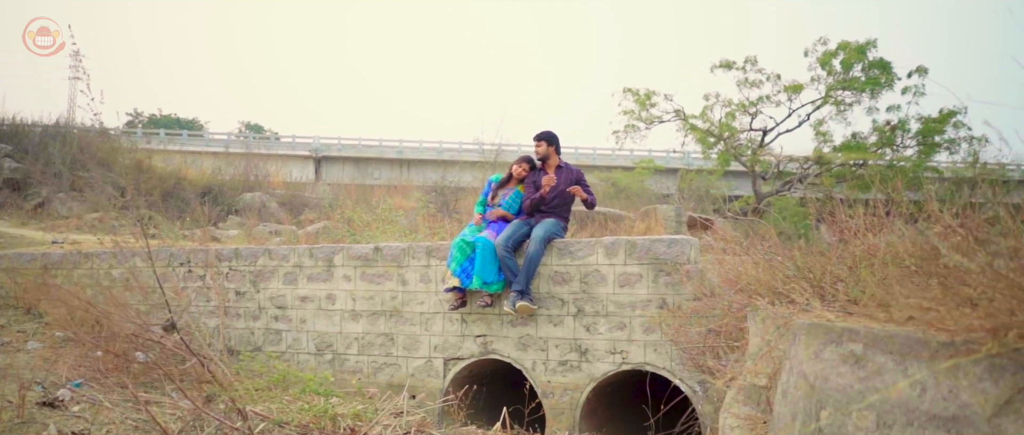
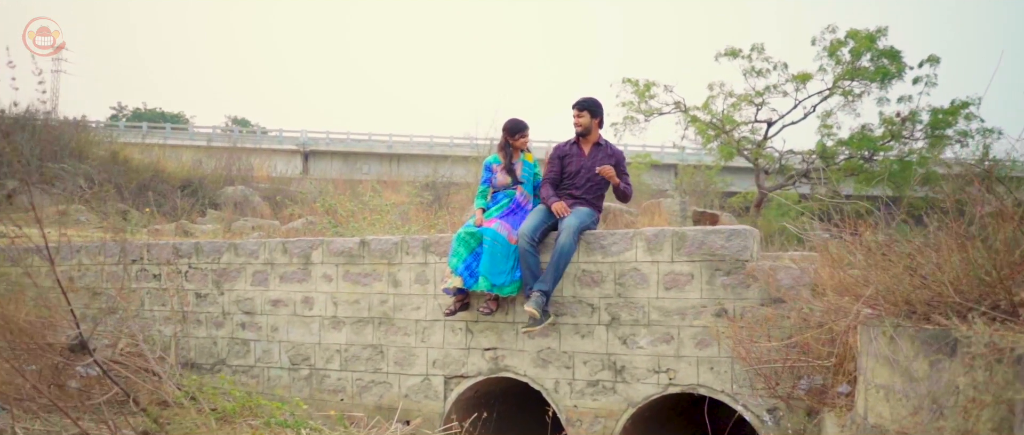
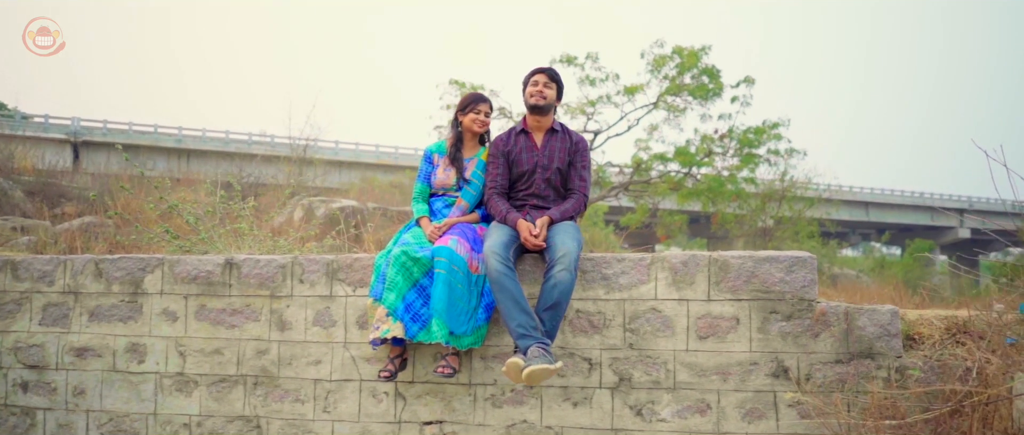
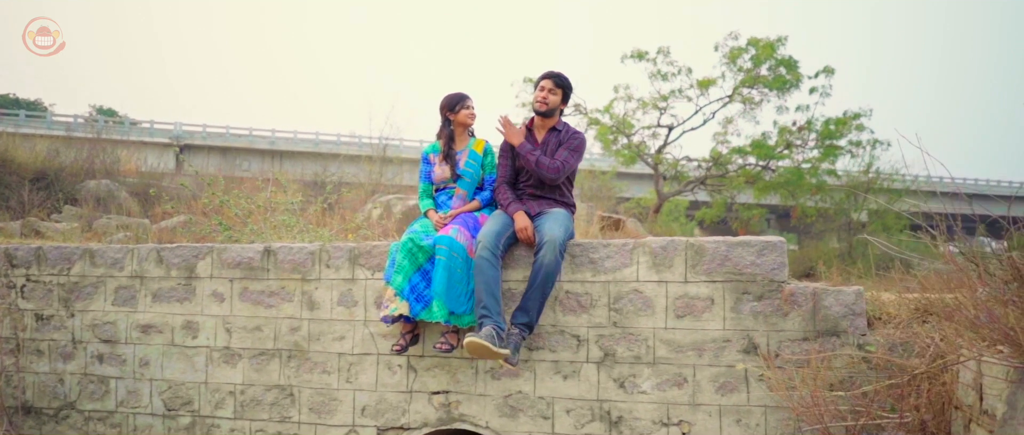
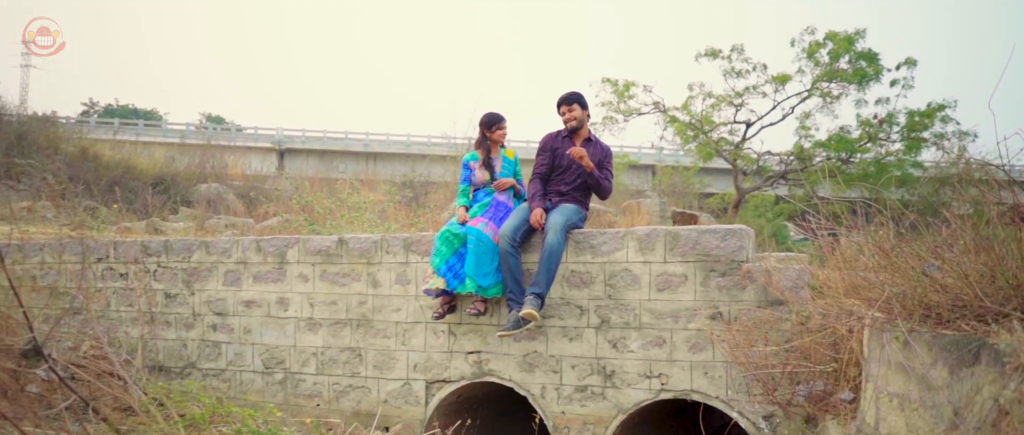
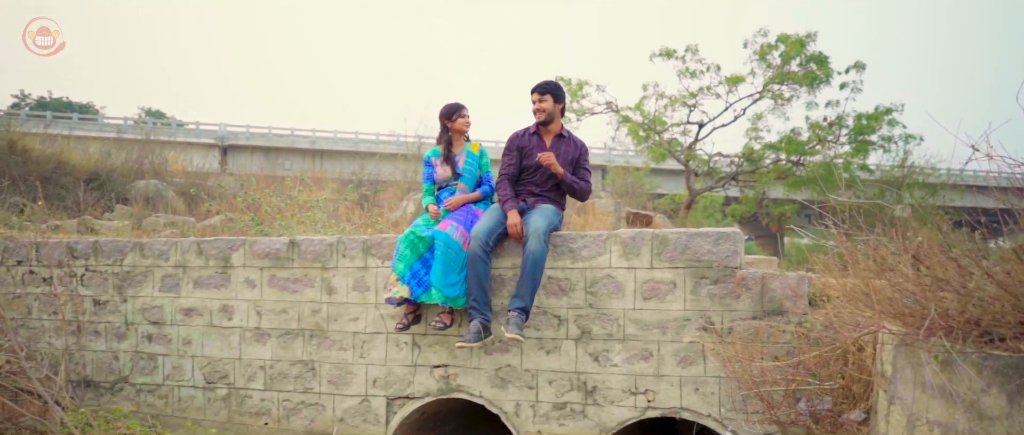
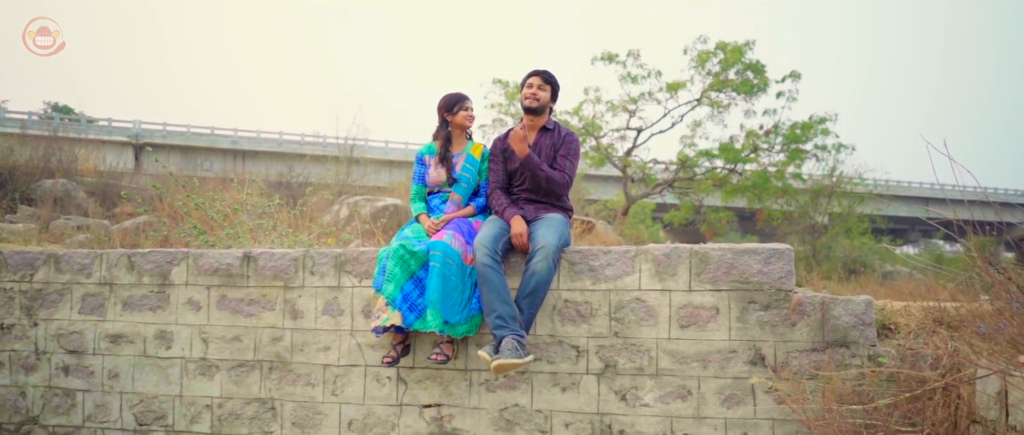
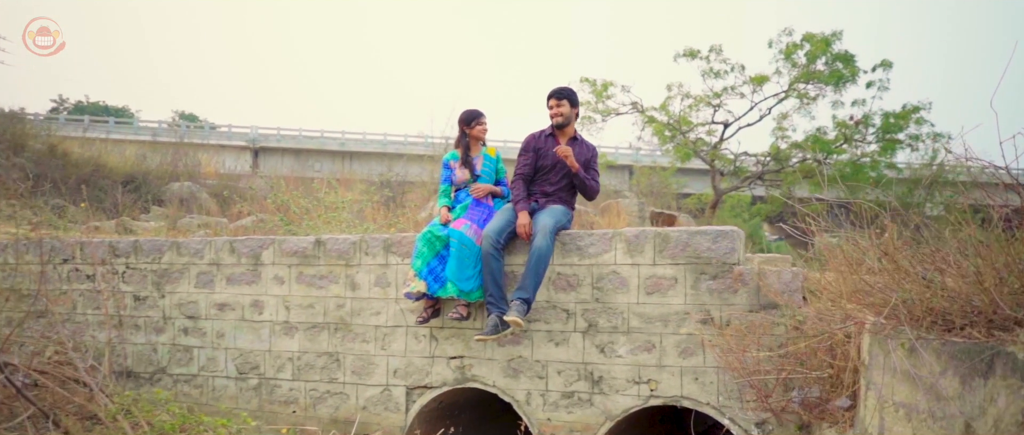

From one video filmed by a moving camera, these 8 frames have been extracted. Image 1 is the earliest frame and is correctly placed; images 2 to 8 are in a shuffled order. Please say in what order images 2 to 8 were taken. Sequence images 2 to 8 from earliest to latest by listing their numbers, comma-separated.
2, 5, 8, 6, 4, 7, 3
